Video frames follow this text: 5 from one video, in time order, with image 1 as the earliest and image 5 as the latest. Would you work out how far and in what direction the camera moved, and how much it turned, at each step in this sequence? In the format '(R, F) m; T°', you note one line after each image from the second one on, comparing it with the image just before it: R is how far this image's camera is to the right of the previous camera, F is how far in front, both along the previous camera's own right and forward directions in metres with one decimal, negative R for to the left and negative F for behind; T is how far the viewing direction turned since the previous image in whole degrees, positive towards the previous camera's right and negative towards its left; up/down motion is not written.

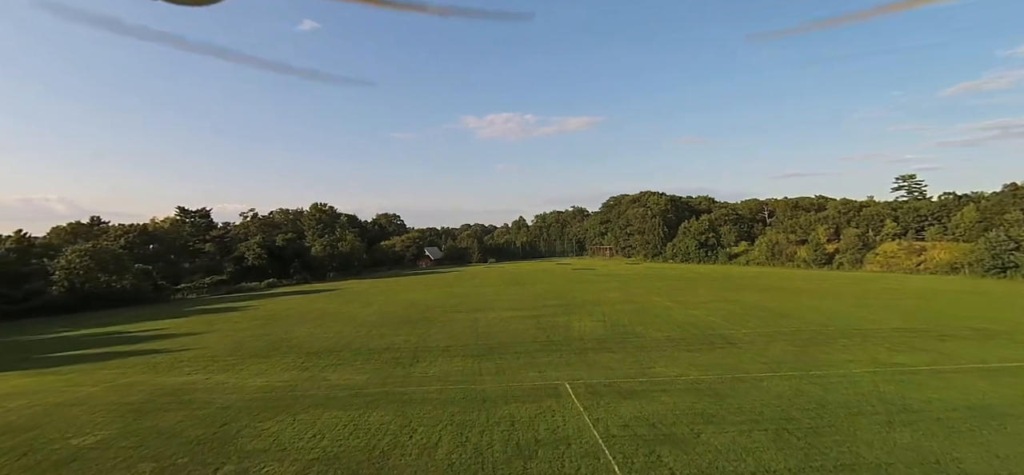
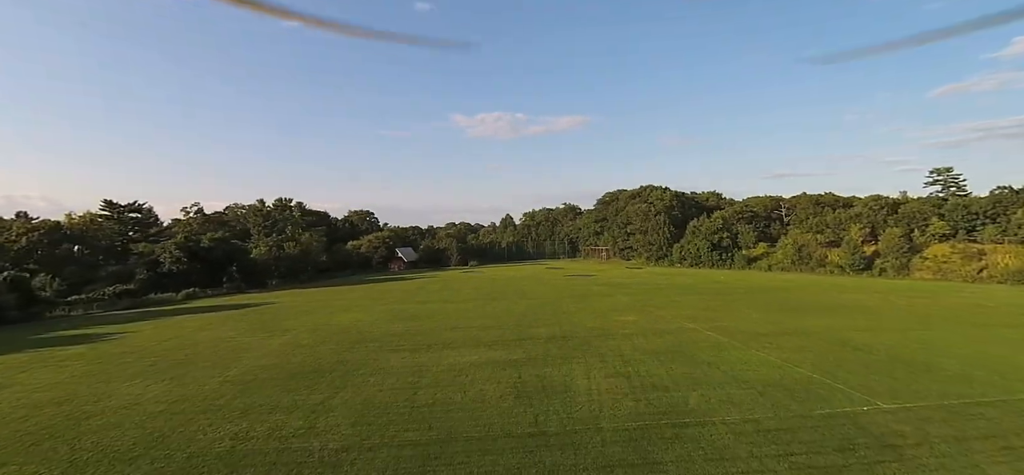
(+0.5, +6.1) m; +1°
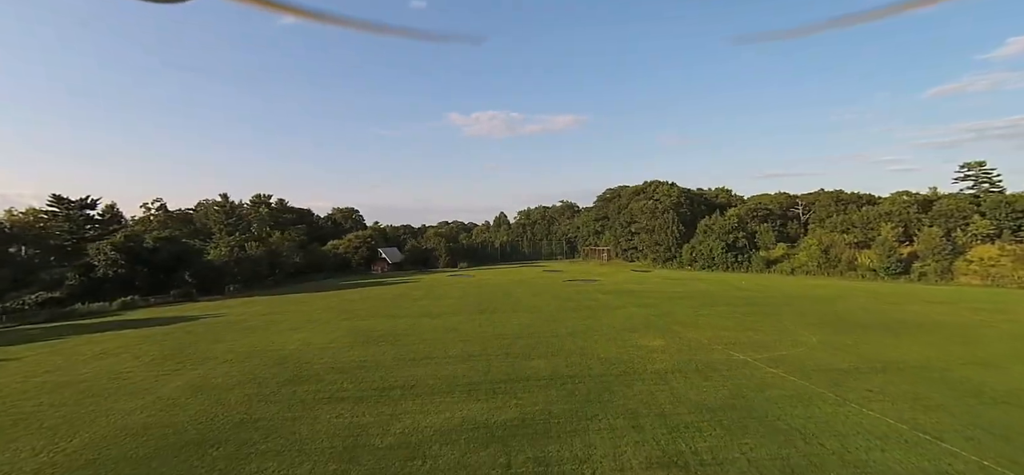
(+0.1, +3.6) m; +1°
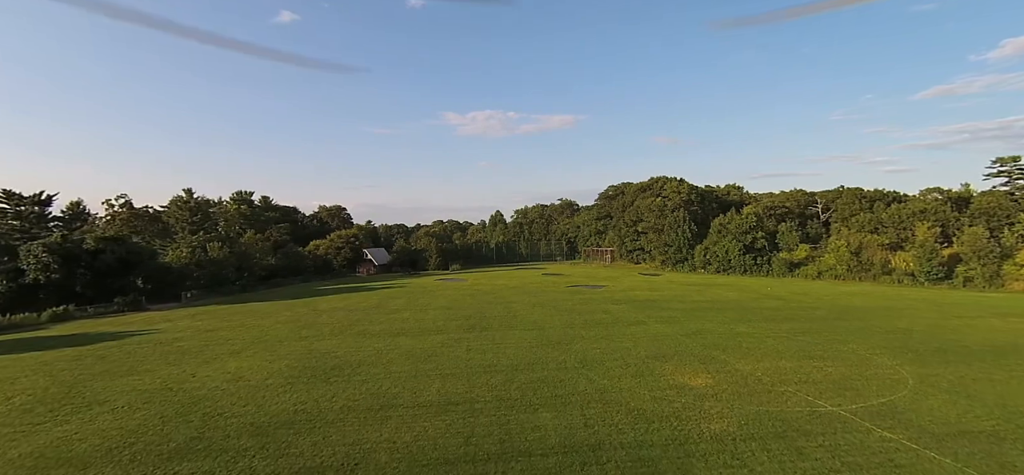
(0.0, +3.0) m; 0°
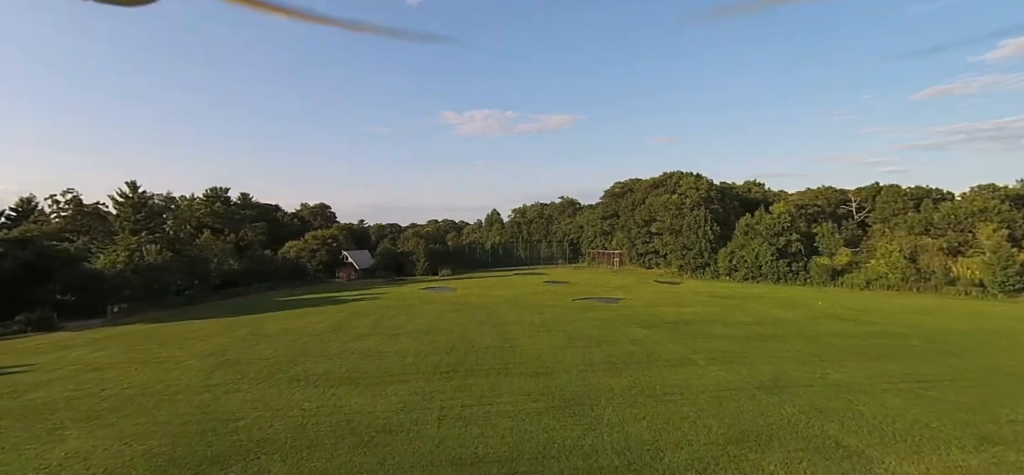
(0.0, +3.9) m; 0°
